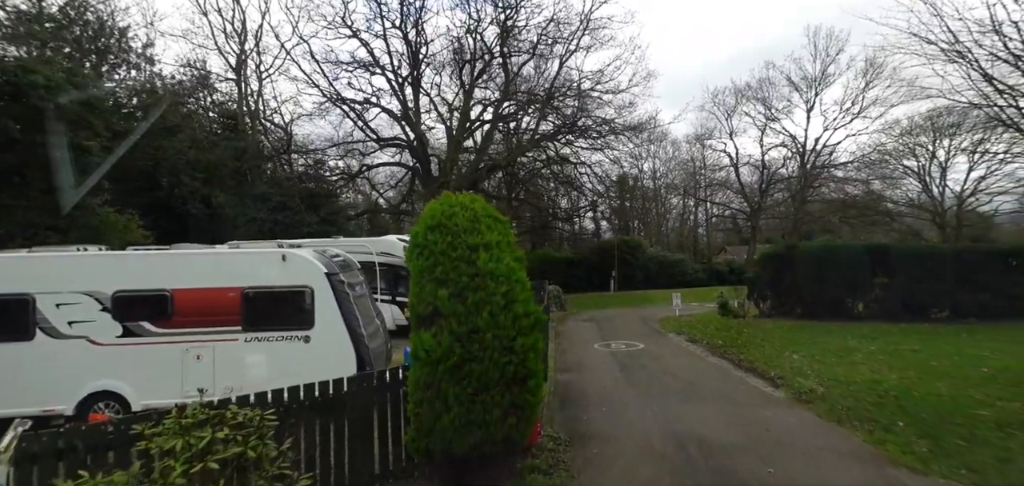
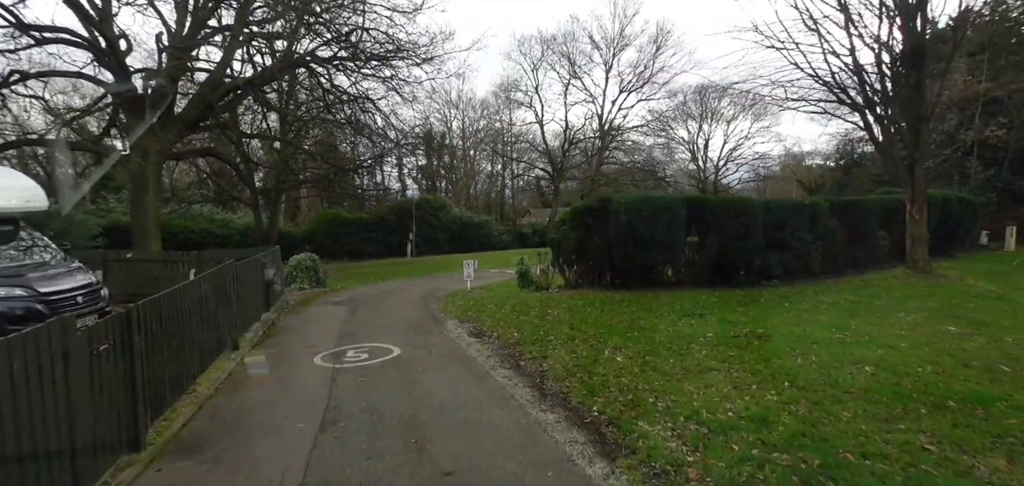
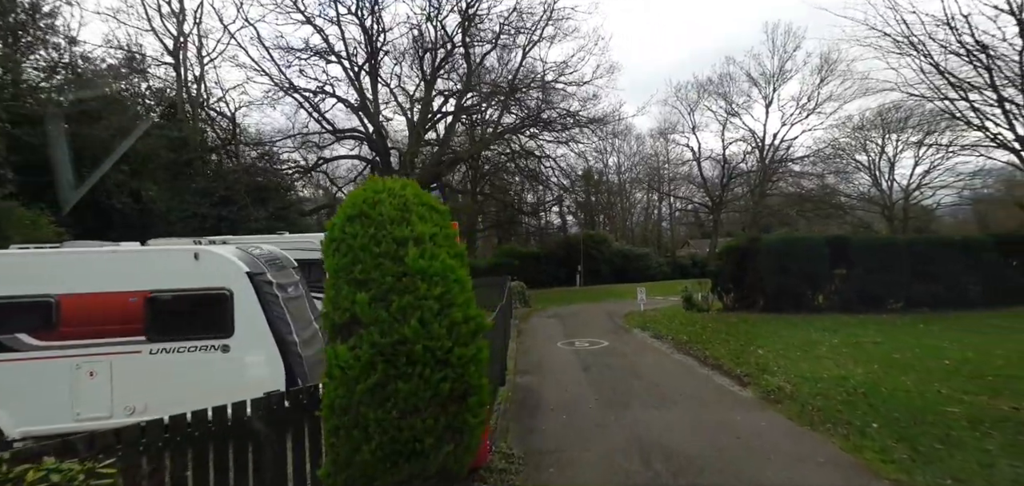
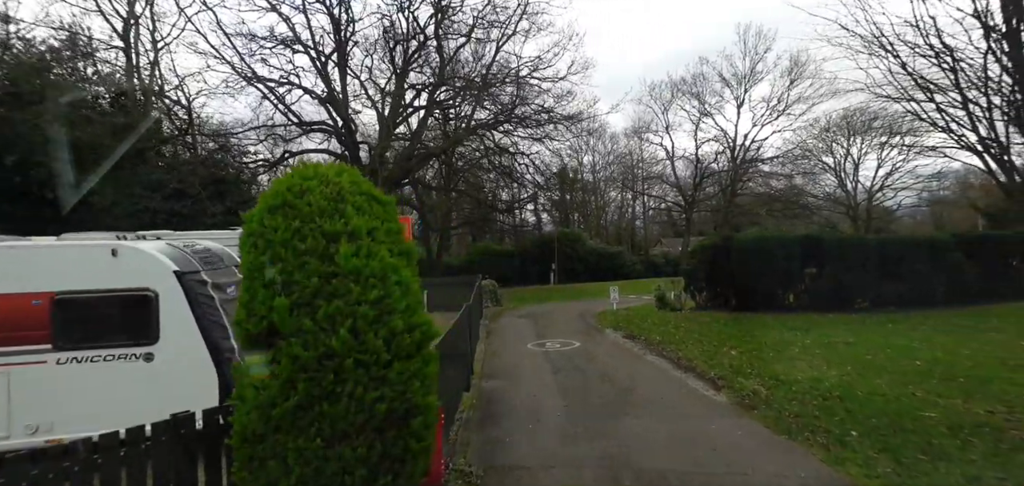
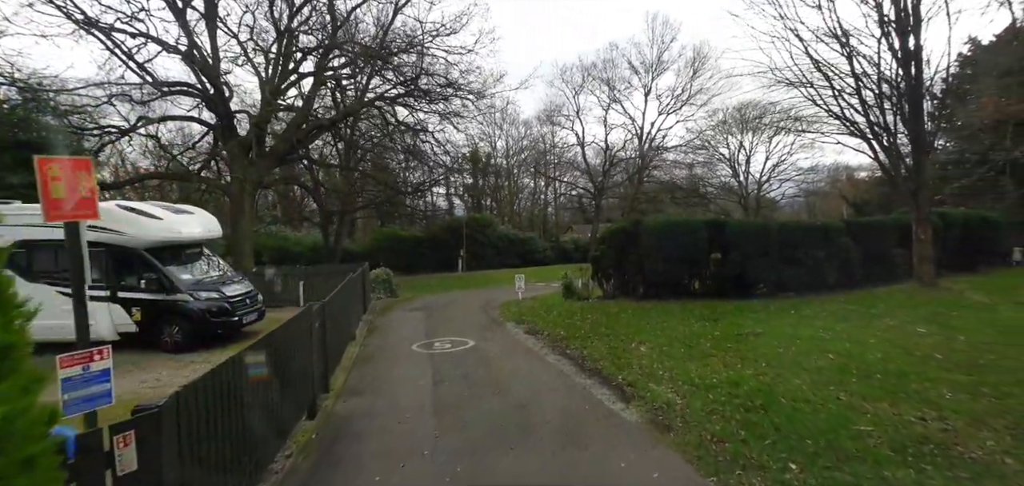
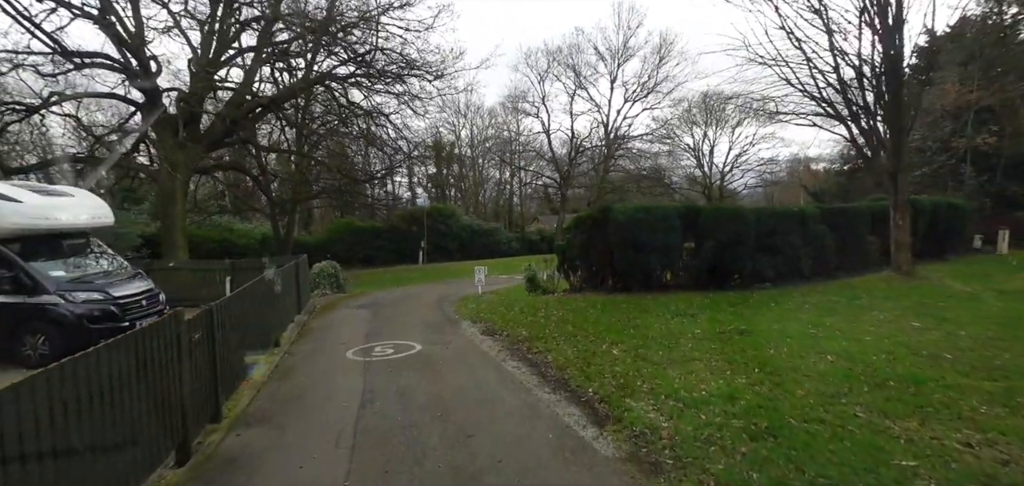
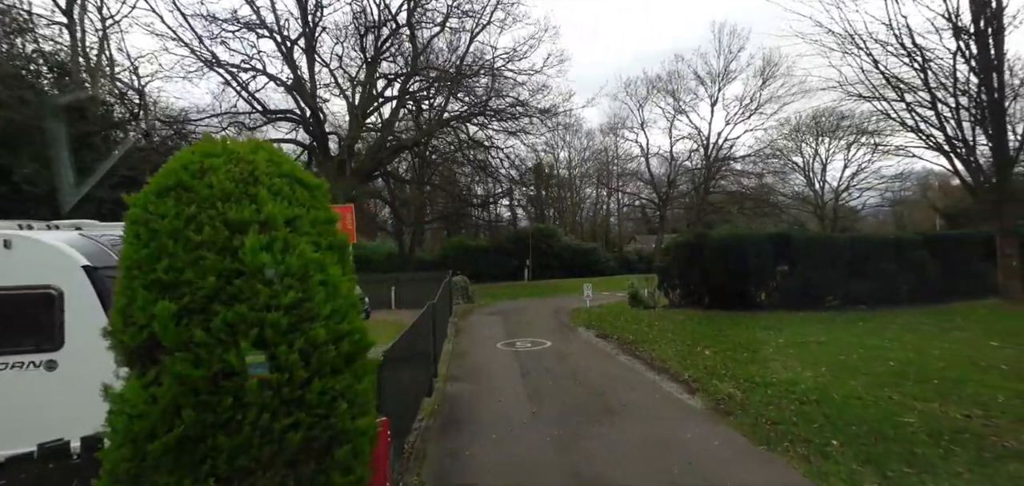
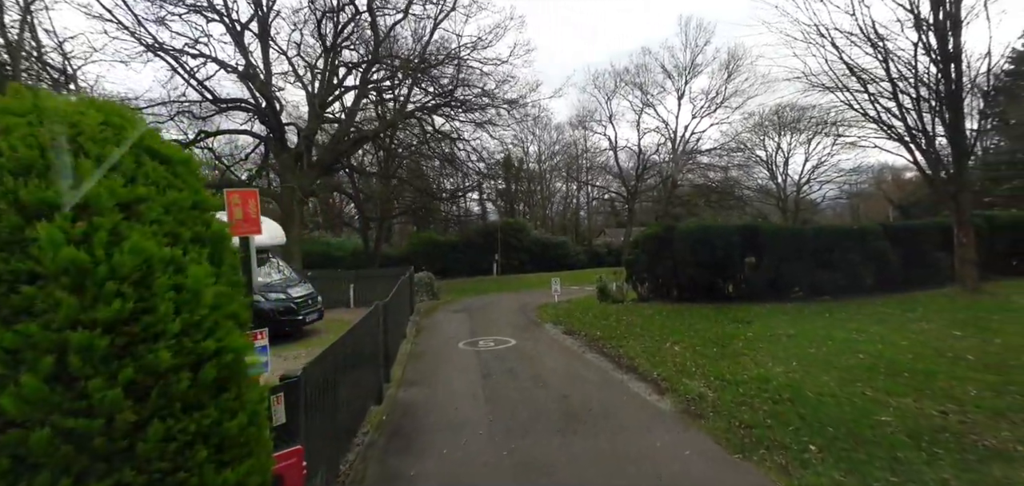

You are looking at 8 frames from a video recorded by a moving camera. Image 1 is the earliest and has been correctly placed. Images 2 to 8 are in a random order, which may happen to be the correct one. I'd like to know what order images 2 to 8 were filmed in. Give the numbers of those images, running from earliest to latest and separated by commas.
3, 4, 7, 8, 5, 6, 2
